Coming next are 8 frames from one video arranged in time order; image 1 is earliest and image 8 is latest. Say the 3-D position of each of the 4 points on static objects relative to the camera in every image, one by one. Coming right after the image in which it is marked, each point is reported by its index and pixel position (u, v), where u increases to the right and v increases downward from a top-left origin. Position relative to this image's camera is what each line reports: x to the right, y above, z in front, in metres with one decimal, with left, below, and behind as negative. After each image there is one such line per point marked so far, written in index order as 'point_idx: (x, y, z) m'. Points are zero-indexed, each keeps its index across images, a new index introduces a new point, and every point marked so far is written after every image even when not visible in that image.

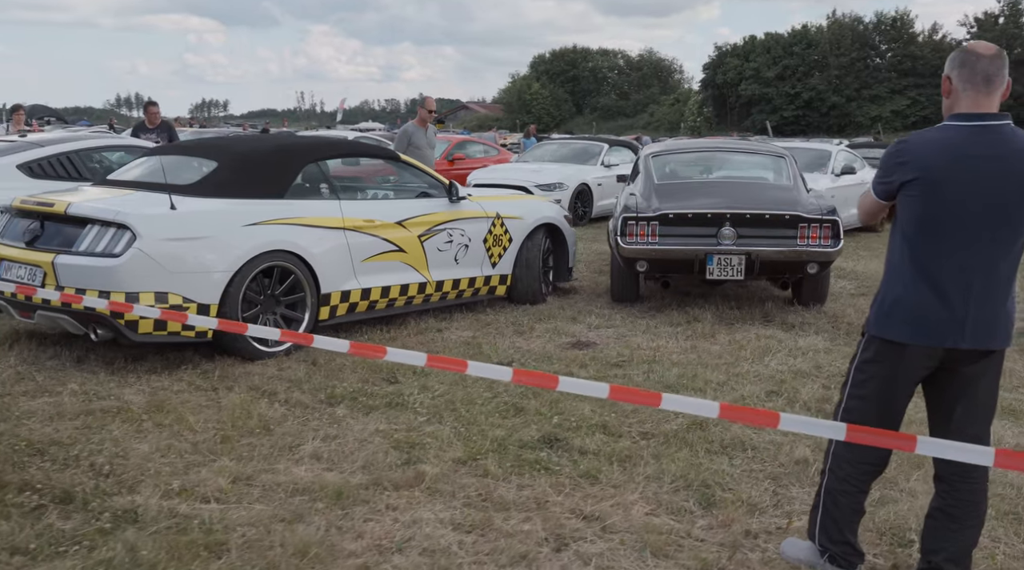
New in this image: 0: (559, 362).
0: (+0.3, -0.5, +5.6) m
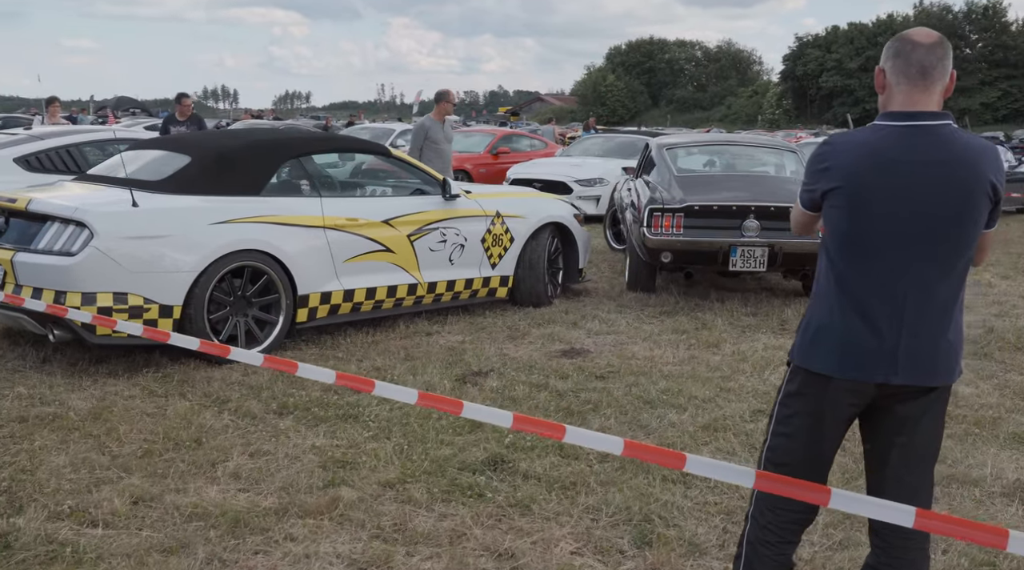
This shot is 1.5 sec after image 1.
0: (+0.2, -0.5, +5.3) m
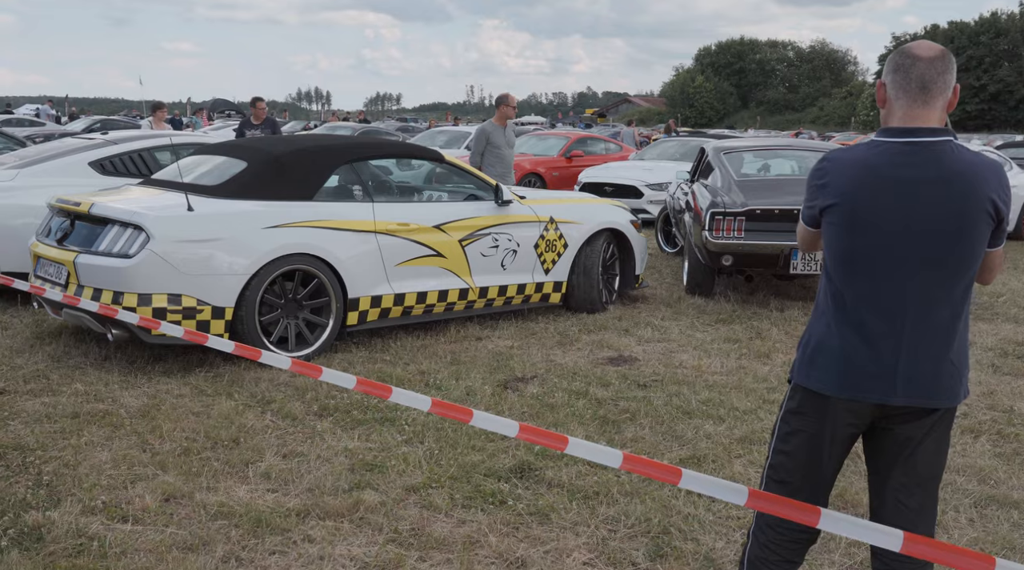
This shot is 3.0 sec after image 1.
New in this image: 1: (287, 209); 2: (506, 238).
0: (+0.4, -0.5, +5.2) m
1: (-1.3, +0.5, +5.4) m
2: (0.0, +0.3, +6.5) m
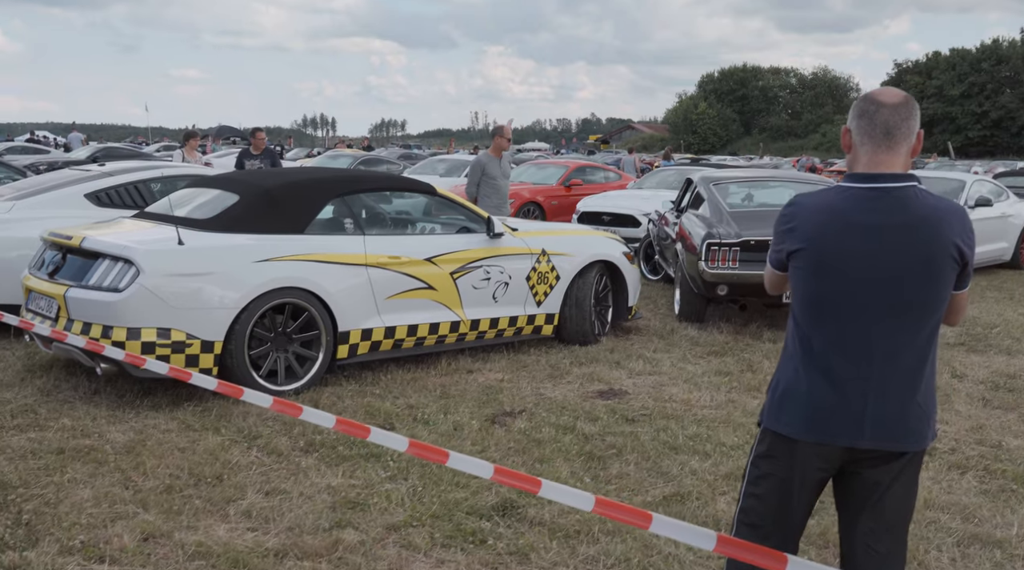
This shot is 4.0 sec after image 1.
0: (+0.4, -0.7, +5.2) m
1: (-1.4, +0.3, +5.4) m
2: (-0.1, +0.1, +6.5) m
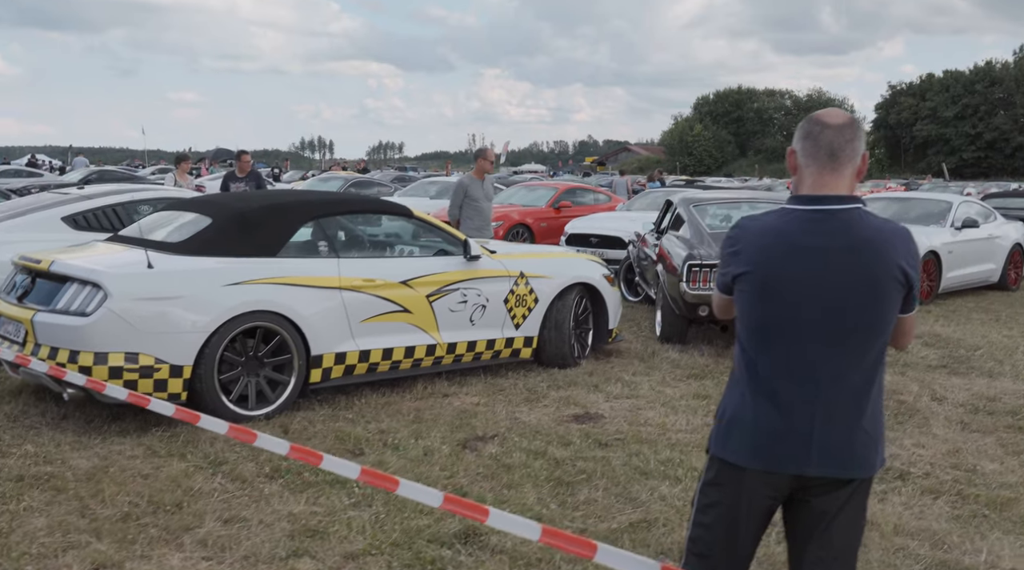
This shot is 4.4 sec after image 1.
0: (+0.2, -0.9, +5.2) m
1: (-1.6, +0.1, +5.4) m
2: (-0.3, -0.1, +6.5) m
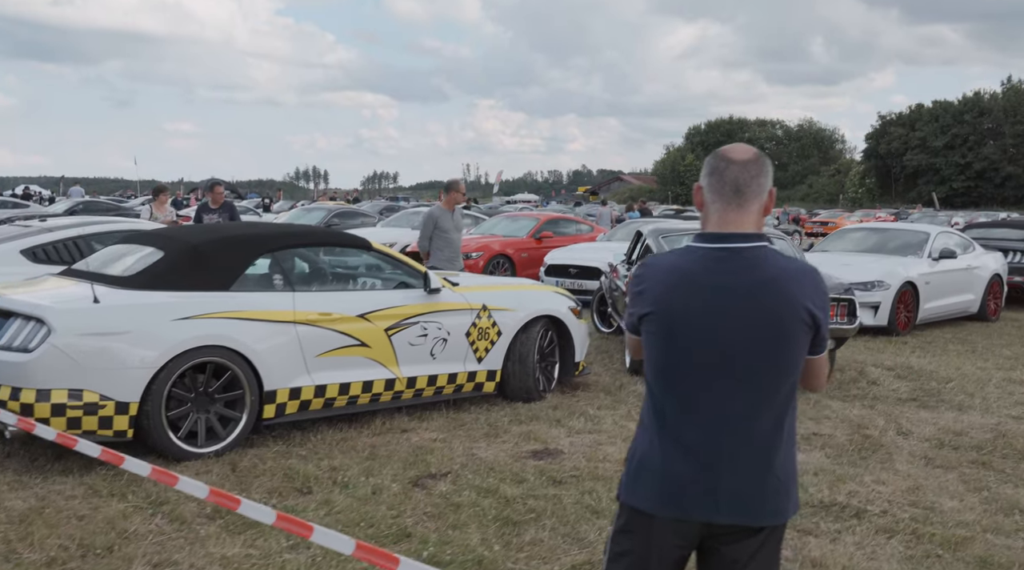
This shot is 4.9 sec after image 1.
0: (-0.1, -1.0, +5.1) m
1: (-1.8, -0.1, +5.3) m
2: (-0.5, -0.3, +6.4) m
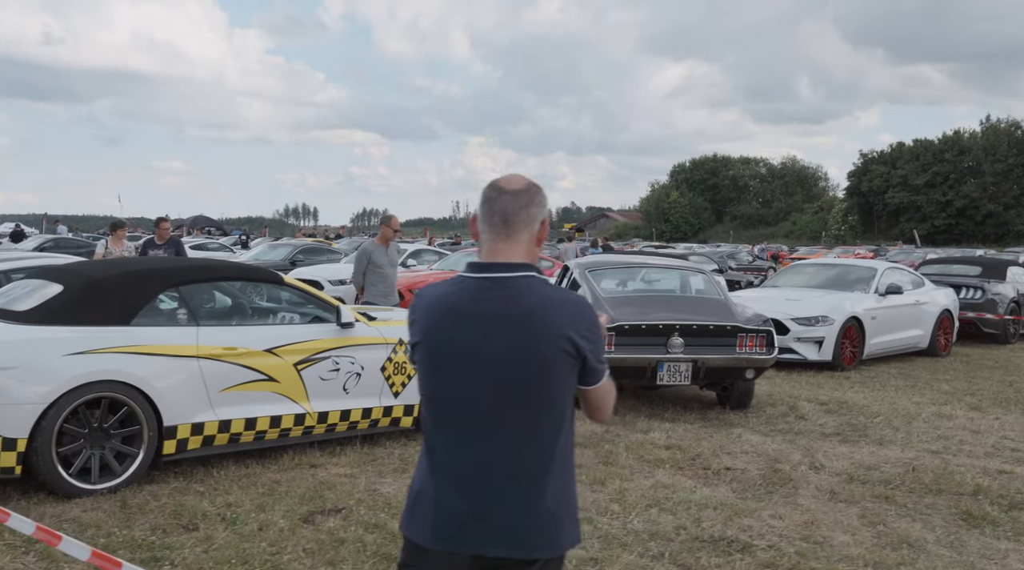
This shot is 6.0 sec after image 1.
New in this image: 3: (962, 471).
0: (-0.6, -1.2, +5.0) m
1: (-2.4, -0.3, +5.3) m
2: (-1.2, -0.5, +6.4) m
3: (+3.1, -1.3, +6.3) m
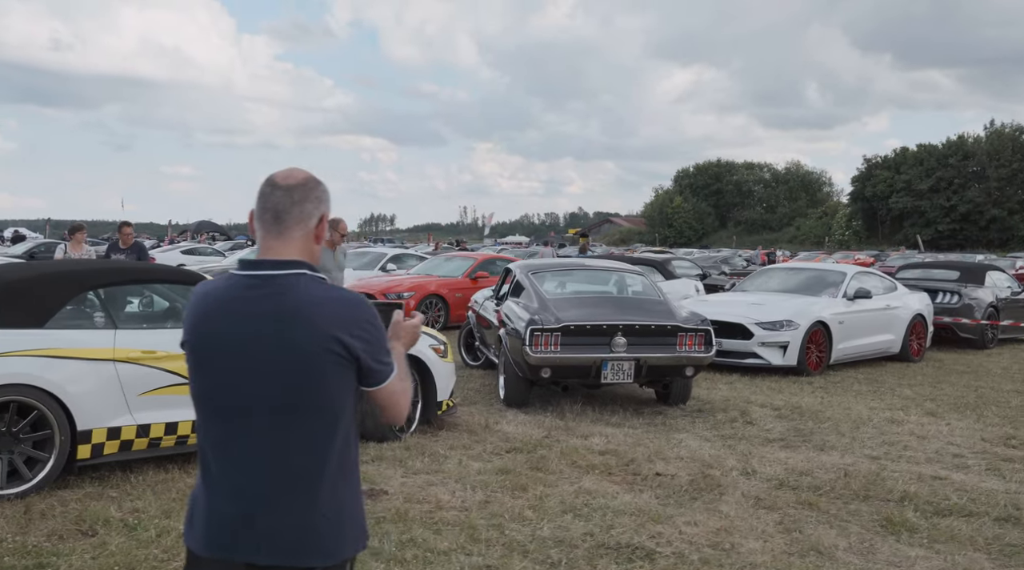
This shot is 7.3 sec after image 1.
0: (-1.1, -1.2, +5.0) m
1: (-2.9, -0.3, +5.2) m
2: (-1.6, -0.6, +6.3) m
3: (+2.6, -1.3, +6.2) m
